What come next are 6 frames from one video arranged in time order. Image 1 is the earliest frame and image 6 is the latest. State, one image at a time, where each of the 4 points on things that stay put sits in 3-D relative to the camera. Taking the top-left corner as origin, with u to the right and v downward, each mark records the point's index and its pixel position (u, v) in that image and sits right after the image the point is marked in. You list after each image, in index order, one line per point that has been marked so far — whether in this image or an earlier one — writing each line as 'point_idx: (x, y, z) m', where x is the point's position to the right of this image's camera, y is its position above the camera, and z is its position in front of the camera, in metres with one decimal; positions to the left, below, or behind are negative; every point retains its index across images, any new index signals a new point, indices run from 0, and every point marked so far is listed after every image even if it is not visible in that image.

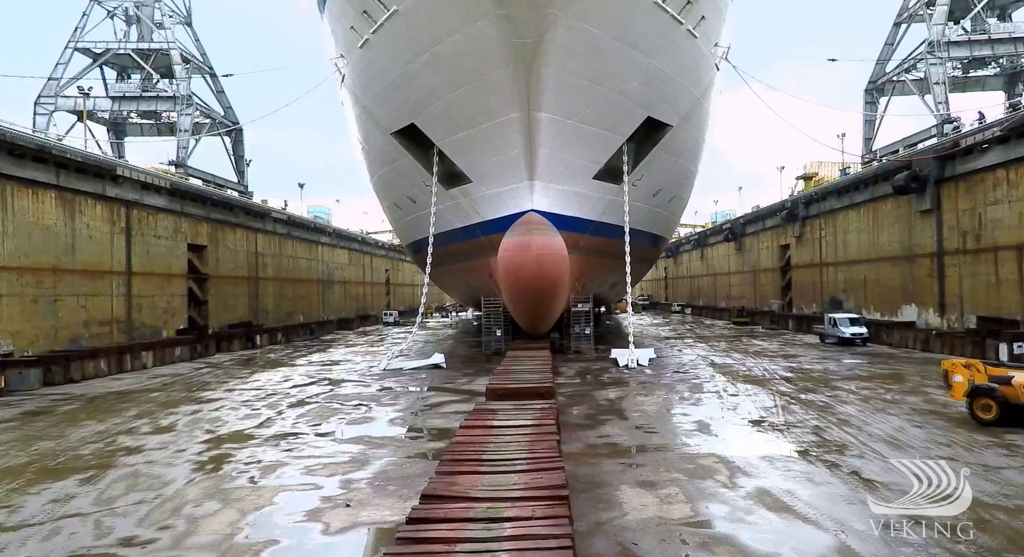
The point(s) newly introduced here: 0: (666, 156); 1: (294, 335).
0: (+2.9, +2.3, +9.1) m
1: (-6.6, -1.7, +14.5) m
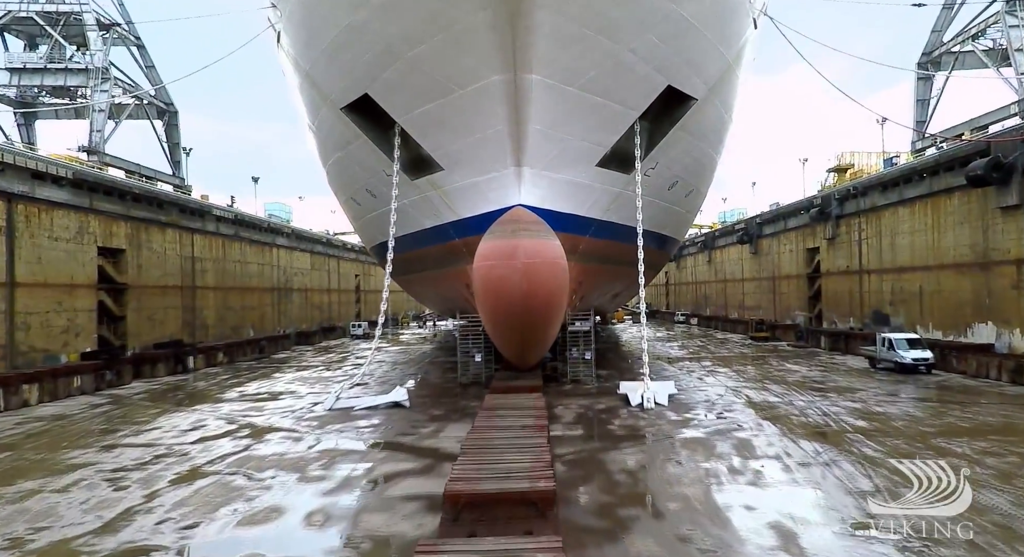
0: (+2.6, +2.1, +7.3) m
1: (-7.0, -2.0, +12.5) m
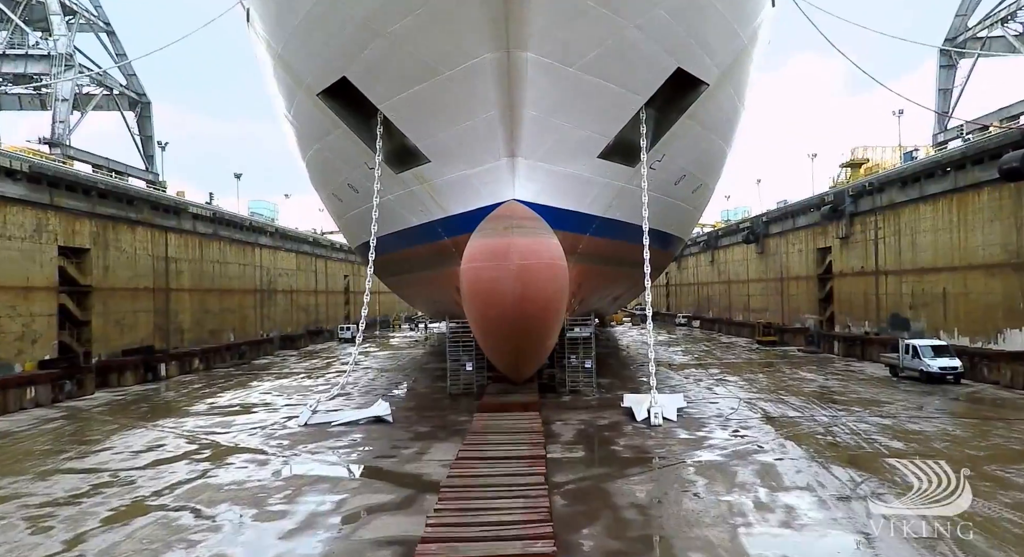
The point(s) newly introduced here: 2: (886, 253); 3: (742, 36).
0: (+2.5, +2.1, +6.7) m
1: (-7.2, -2.0, +11.8) m
2: (+7.2, +0.5, +9.4) m
3: (+2.9, +3.1, +6.2) m
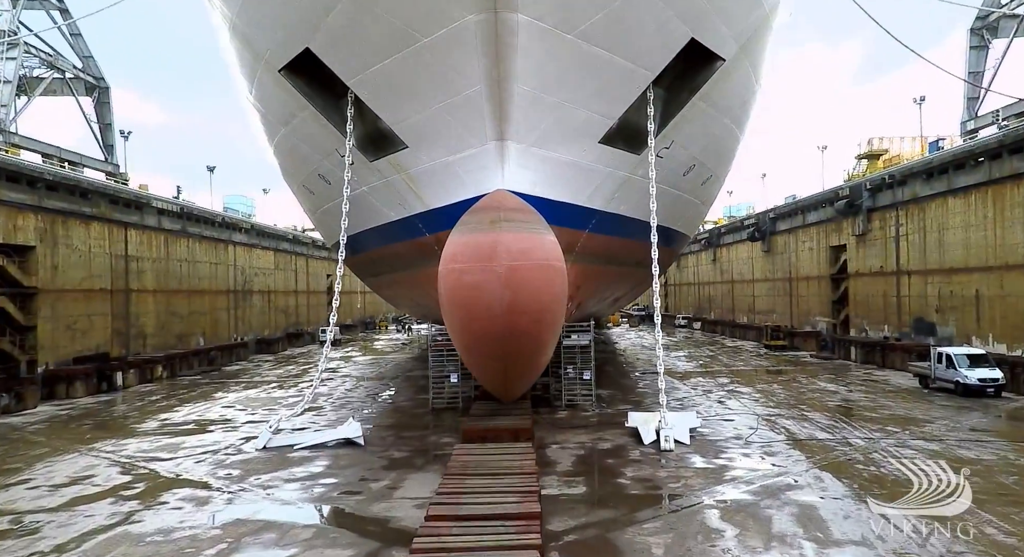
0: (+2.4, +2.0, +5.9) m
1: (-7.4, -2.0, +10.9) m
2: (+7.0, +0.5, +8.7) m
3: (+2.8, +3.1, +5.5) m
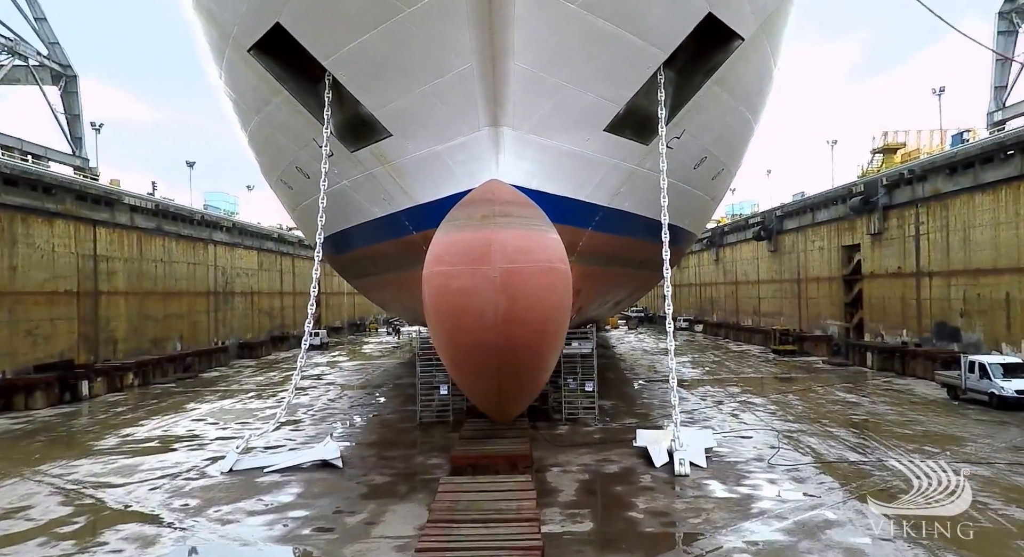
0: (+2.4, +2.0, +5.4) m
1: (-7.5, -2.0, +10.3) m
2: (+6.9, +0.5, +8.2) m
3: (+2.8, +3.1, +5.0) m
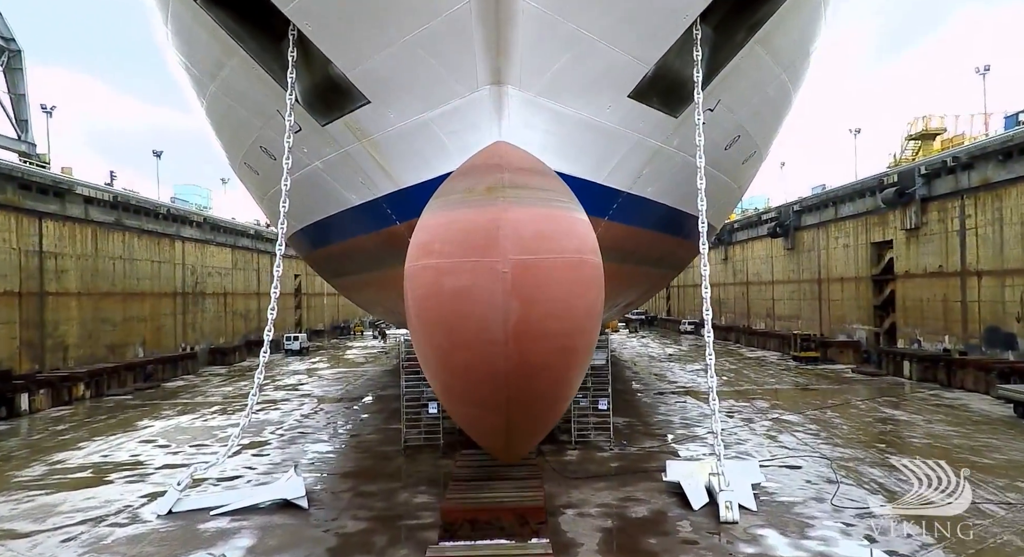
0: (+2.4, +2.0, +4.5) m
1: (-7.5, -2.0, +9.2) m
2: (+6.9, +0.5, +7.4) m
3: (+2.8, +3.1, +4.1) m
